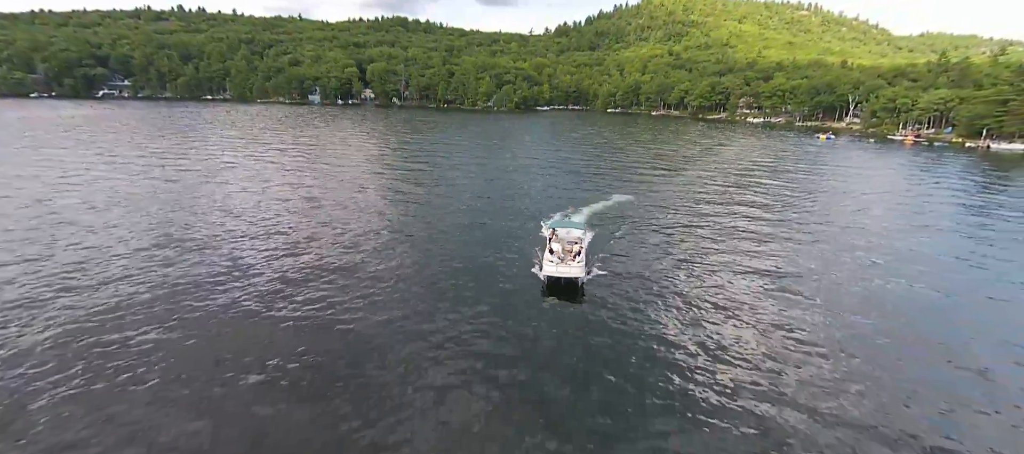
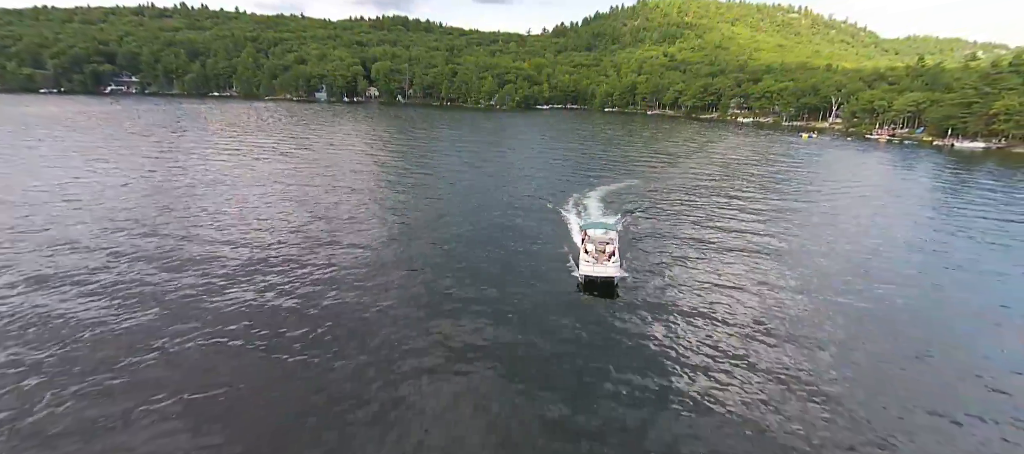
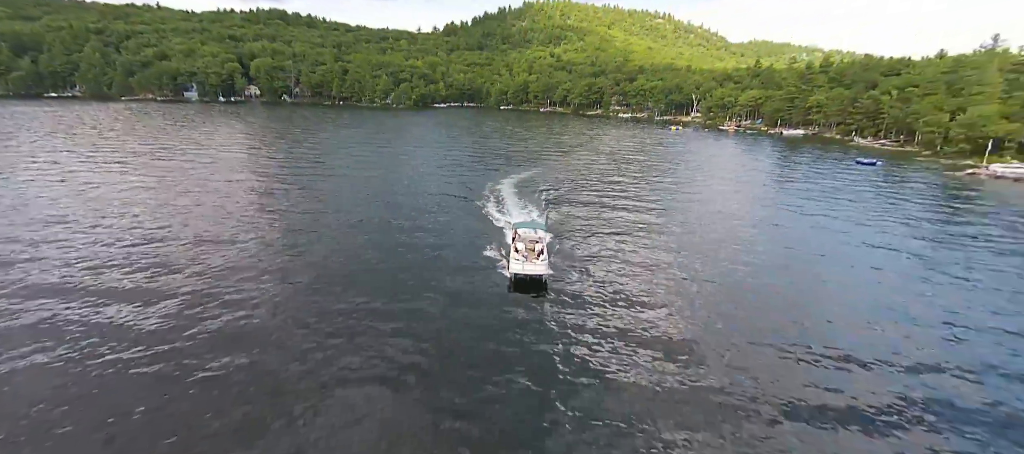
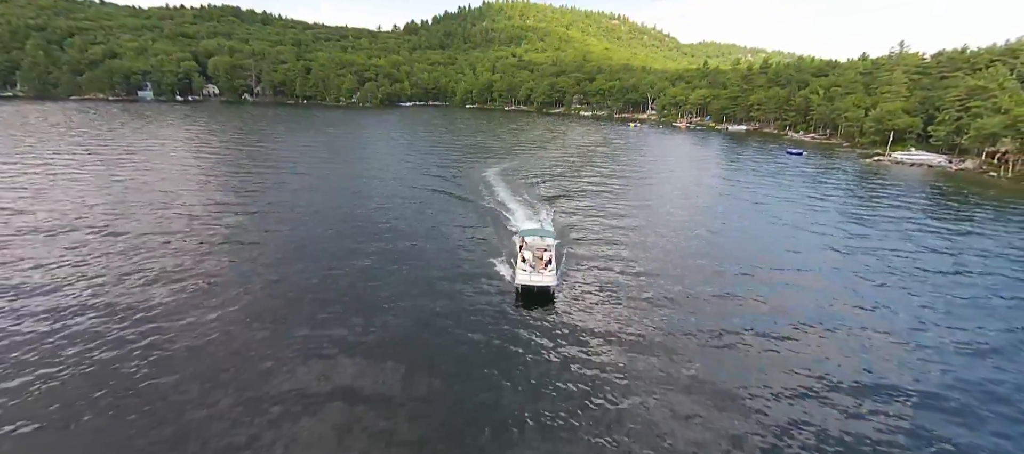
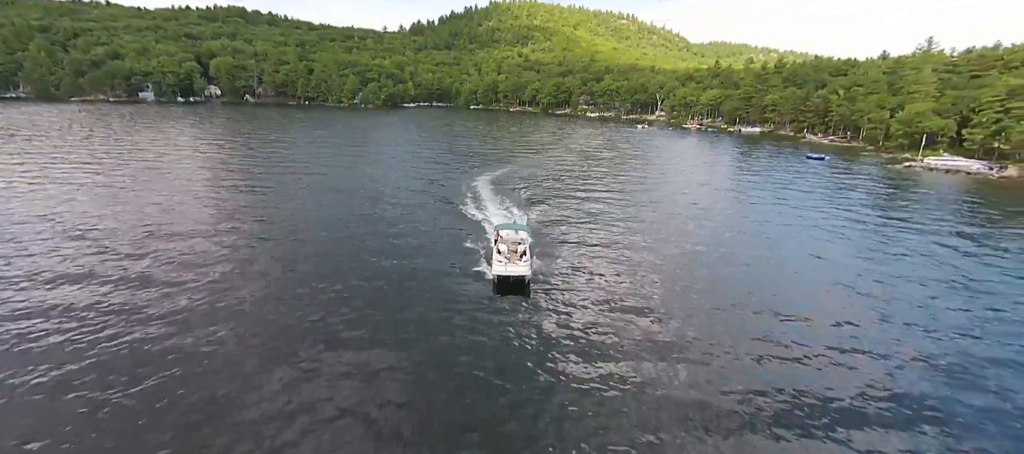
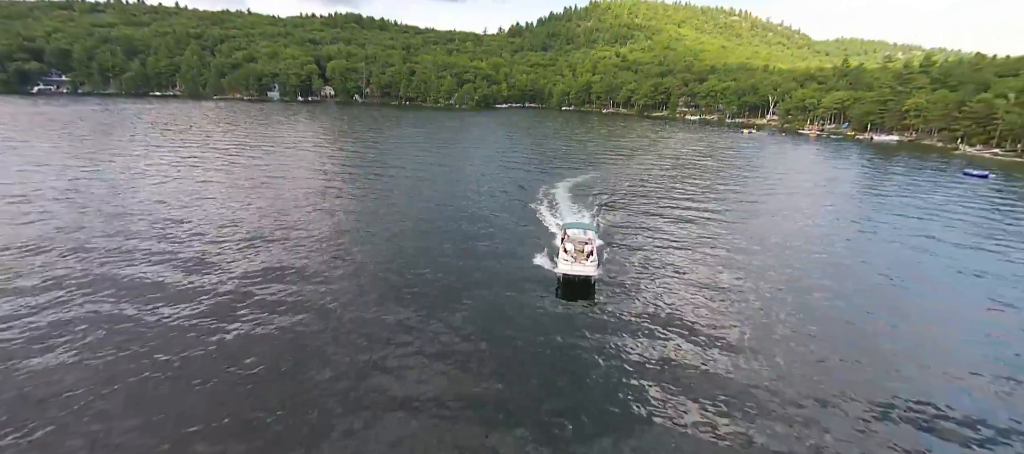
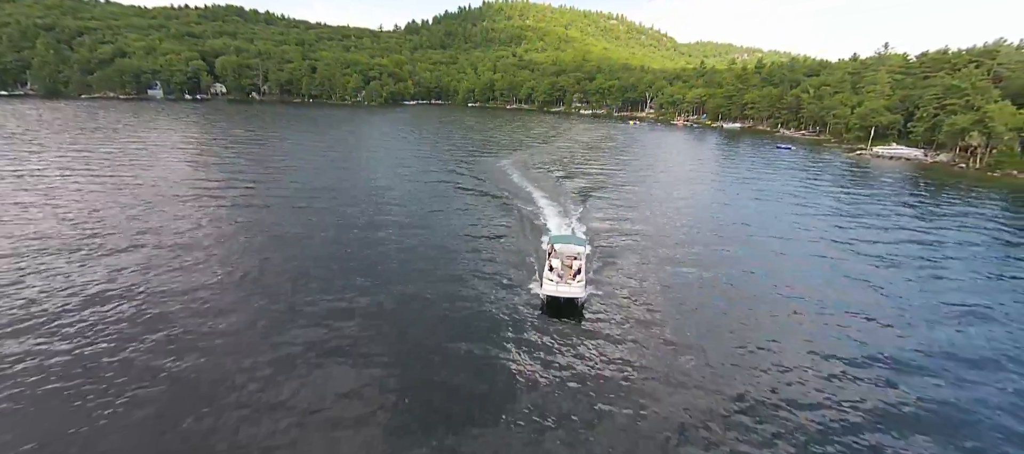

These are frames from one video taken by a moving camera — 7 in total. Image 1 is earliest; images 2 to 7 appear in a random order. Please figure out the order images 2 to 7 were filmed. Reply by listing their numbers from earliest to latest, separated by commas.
2, 6, 3, 5, 4, 7
